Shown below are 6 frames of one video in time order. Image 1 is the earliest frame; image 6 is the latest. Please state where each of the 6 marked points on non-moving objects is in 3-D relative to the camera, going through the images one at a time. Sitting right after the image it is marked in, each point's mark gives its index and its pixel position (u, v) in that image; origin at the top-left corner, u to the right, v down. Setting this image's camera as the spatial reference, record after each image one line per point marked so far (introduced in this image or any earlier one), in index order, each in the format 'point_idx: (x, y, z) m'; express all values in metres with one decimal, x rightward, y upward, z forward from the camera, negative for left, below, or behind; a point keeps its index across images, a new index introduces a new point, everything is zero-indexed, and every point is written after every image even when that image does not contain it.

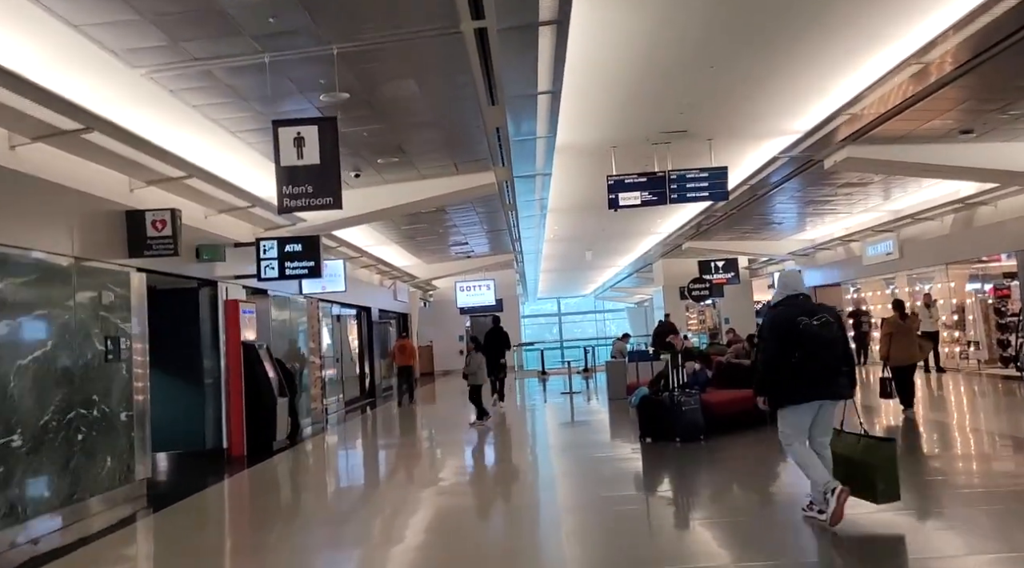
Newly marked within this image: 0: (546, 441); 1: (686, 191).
0: (+0.5, -2.1, +9.9) m
1: (+2.3, +1.2, +9.6) m
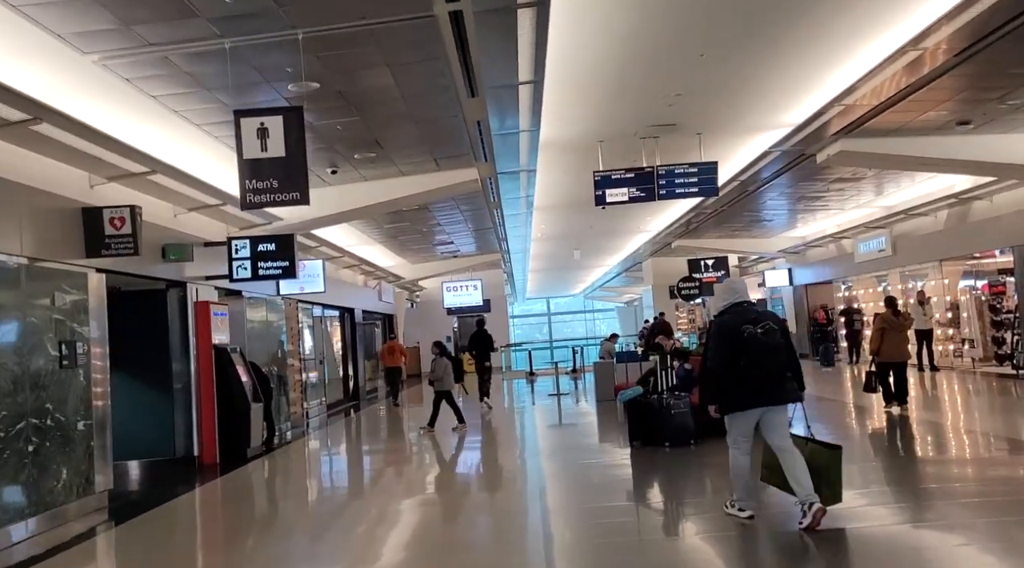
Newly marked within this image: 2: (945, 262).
0: (+0.3, -2.1, +9.6) m
1: (+2.1, +1.2, +9.4) m
2: (+7.4, +0.4, +12.7) m
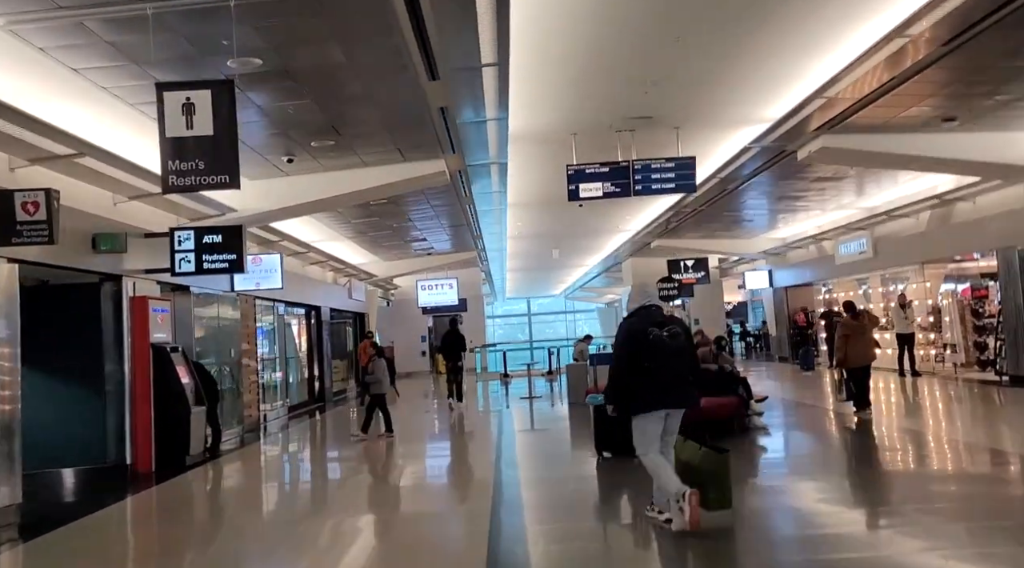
0: (-0.1, -2.1, +9.1) m
1: (+1.7, +1.2, +9.0) m
2: (+7.0, +0.3, +12.4) m
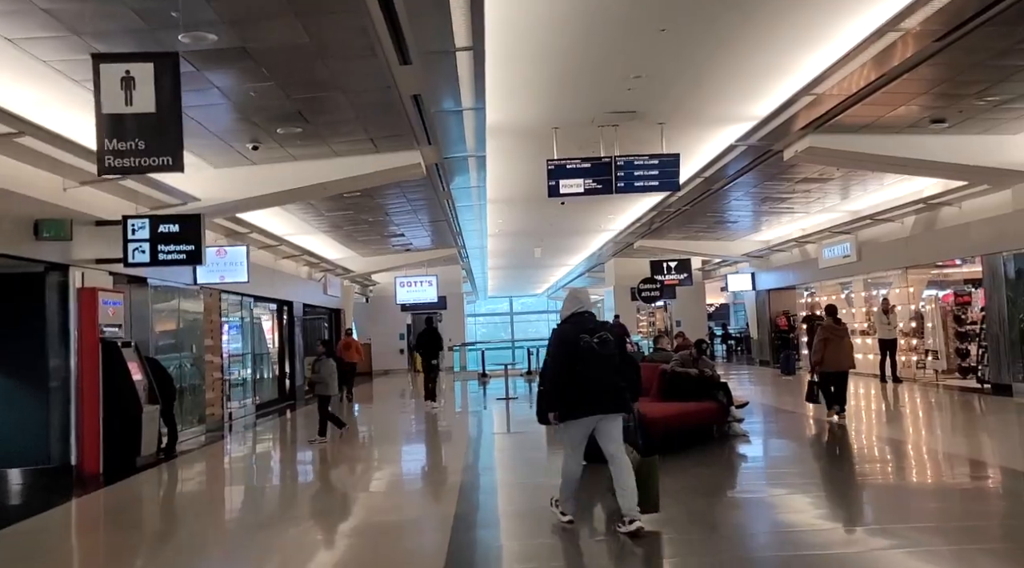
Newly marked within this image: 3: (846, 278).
0: (-0.5, -2.0, +8.8) m
1: (+1.4, +1.2, +8.7) m
2: (+6.6, +0.2, +12.3) m
3: (+6.4, +0.1, +14.0) m
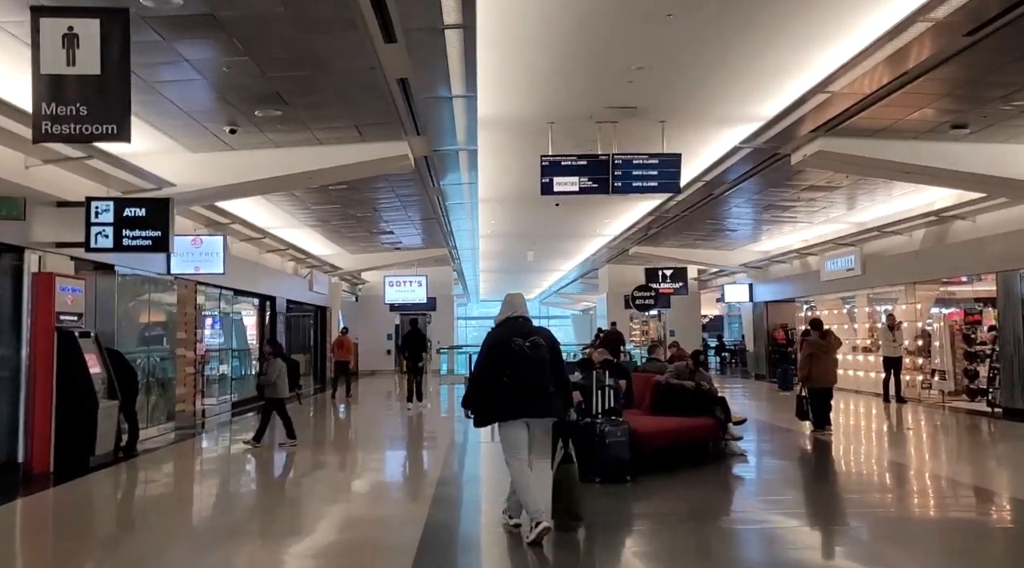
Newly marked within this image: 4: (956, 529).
0: (-0.7, -2.0, +8.4) m
1: (+1.3, +1.2, +8.3) m
2: (+6.5, 0.0, +11.9) m
3: (+6.2, -0.1, +13.7) m
4: (+3.0, -1.6, +5.0) m
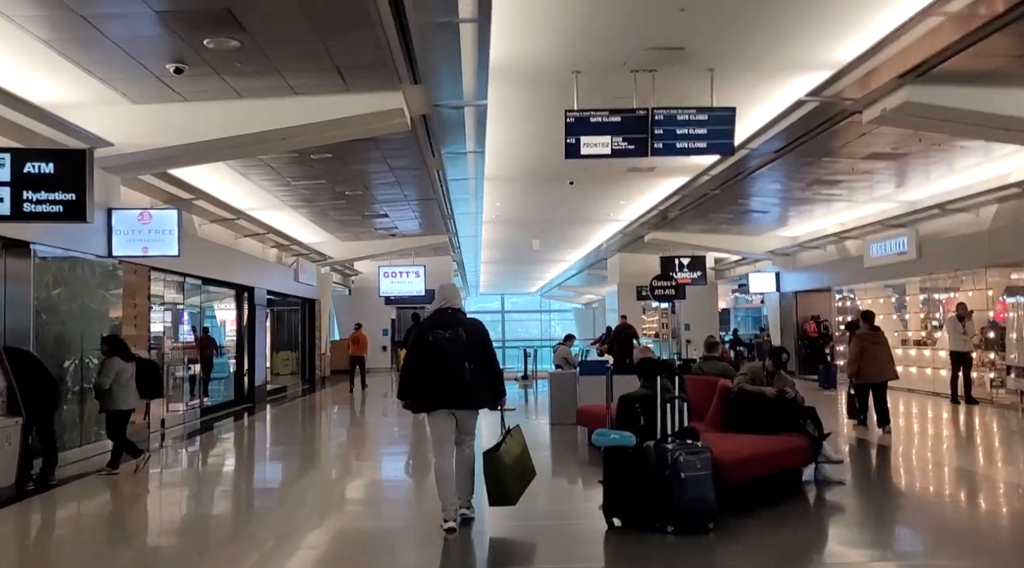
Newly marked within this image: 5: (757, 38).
0: (-0.5, -1.9, +6.9) m
1: (+1.5, +1.3, +6.8) m
2: (+6.6, +0.2, +10.4) m
3: (+6.3, +0.1, +12.2) m
4: (+3.2, -1.5, +3.5) m
5: (+2.2, +2.1, +6.5) m
